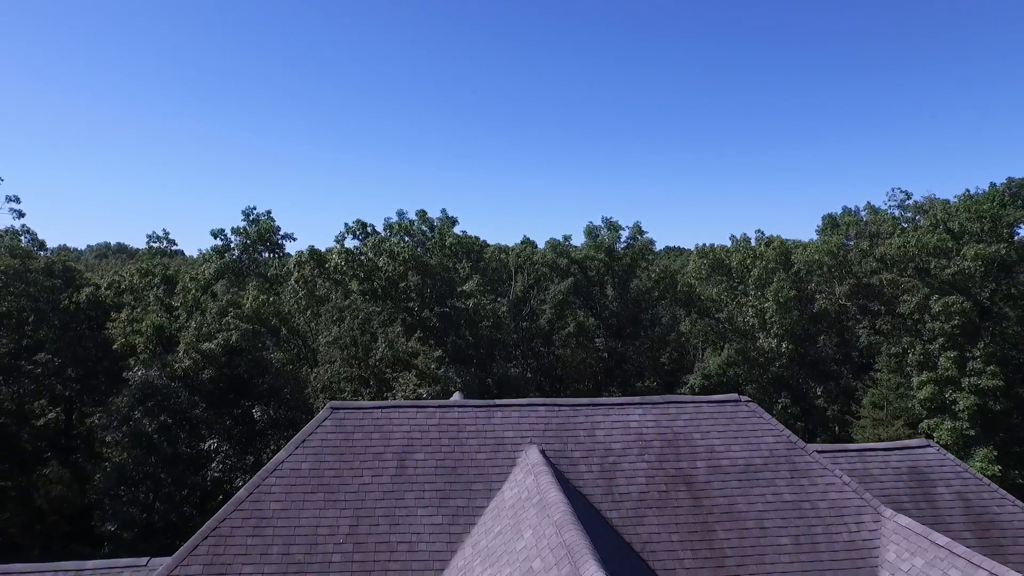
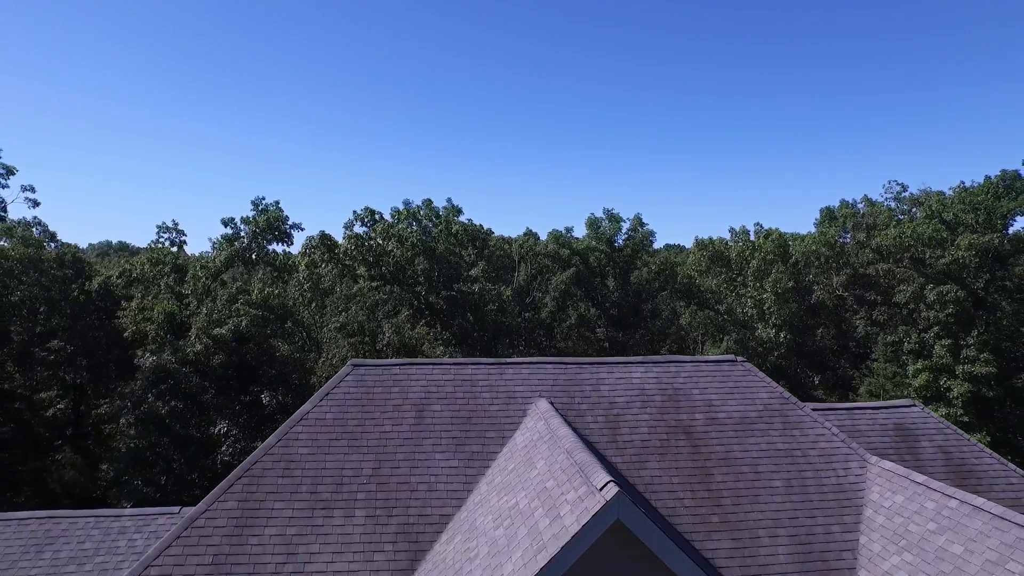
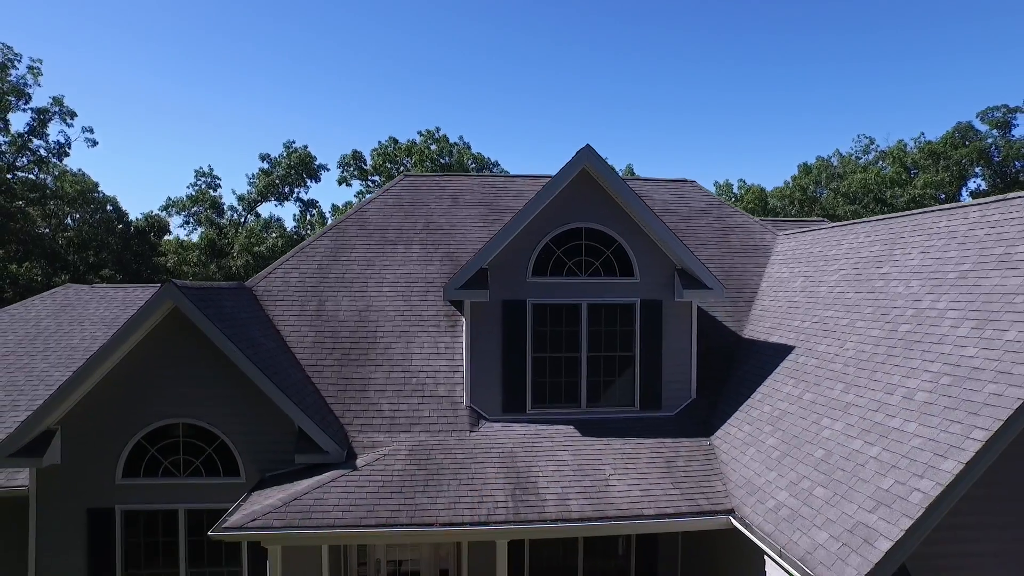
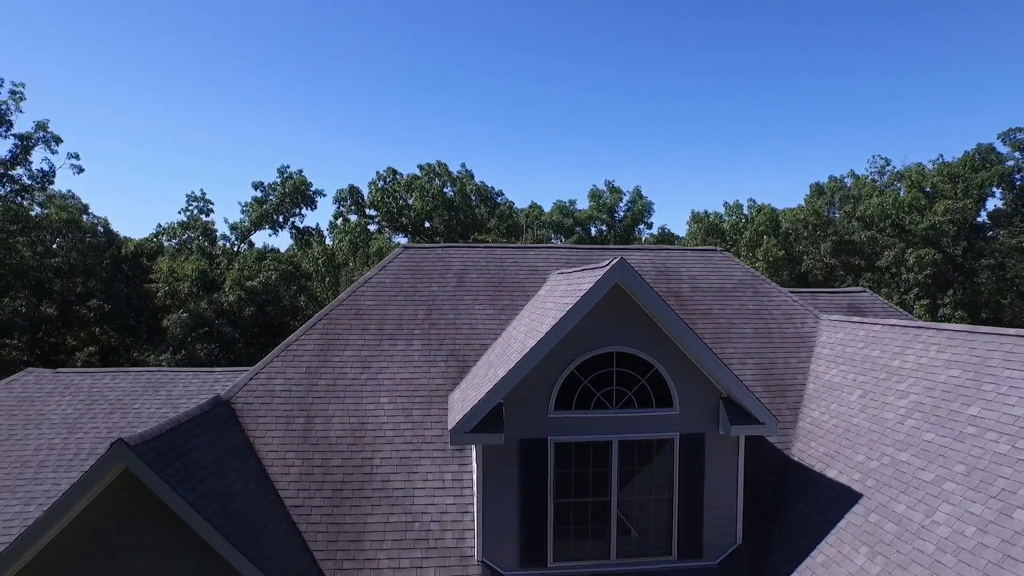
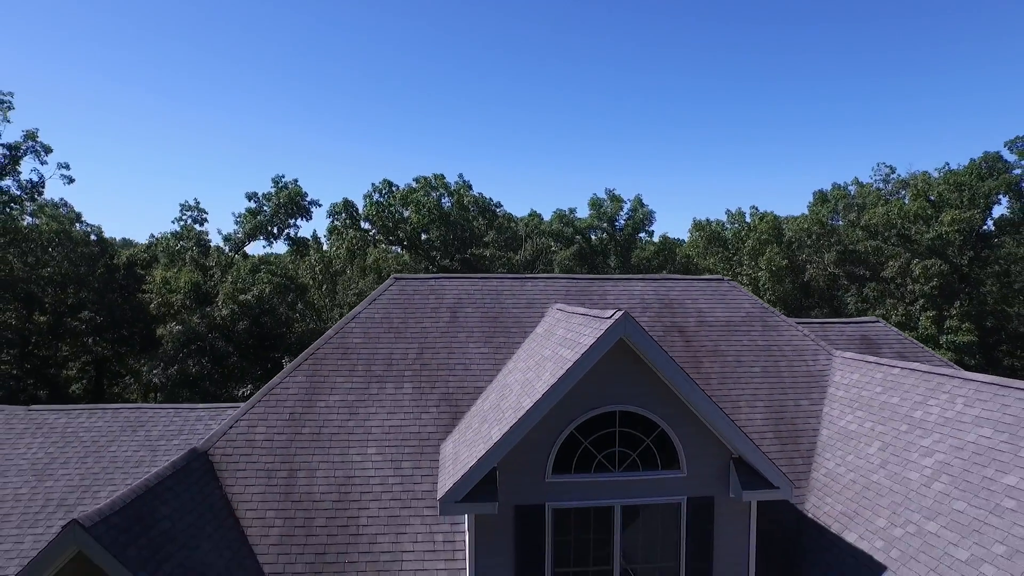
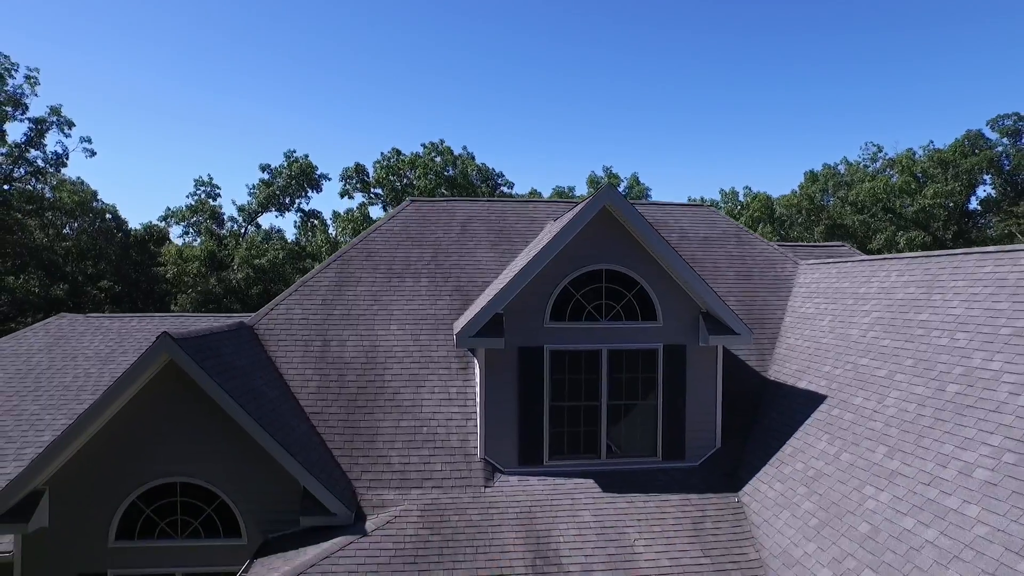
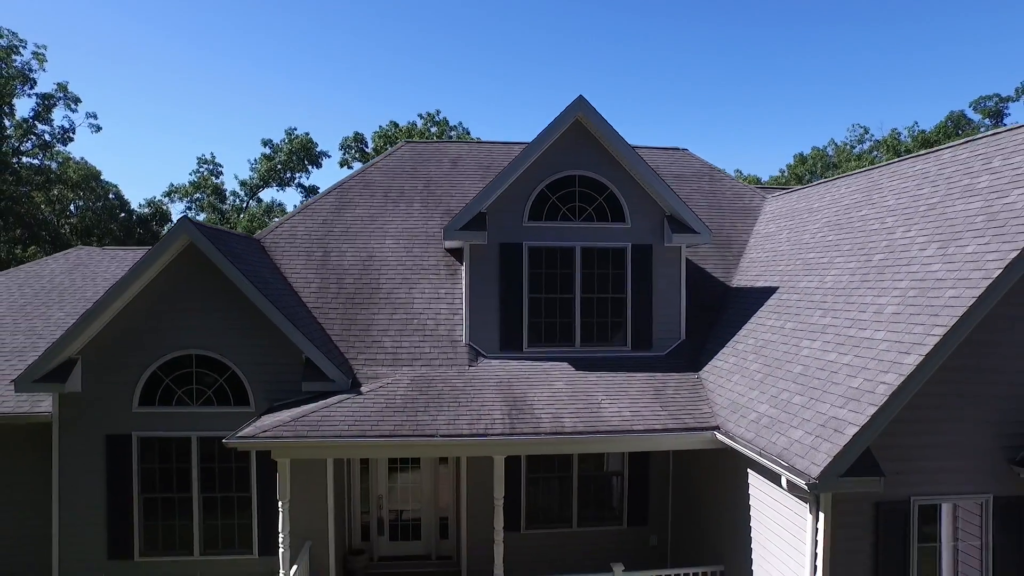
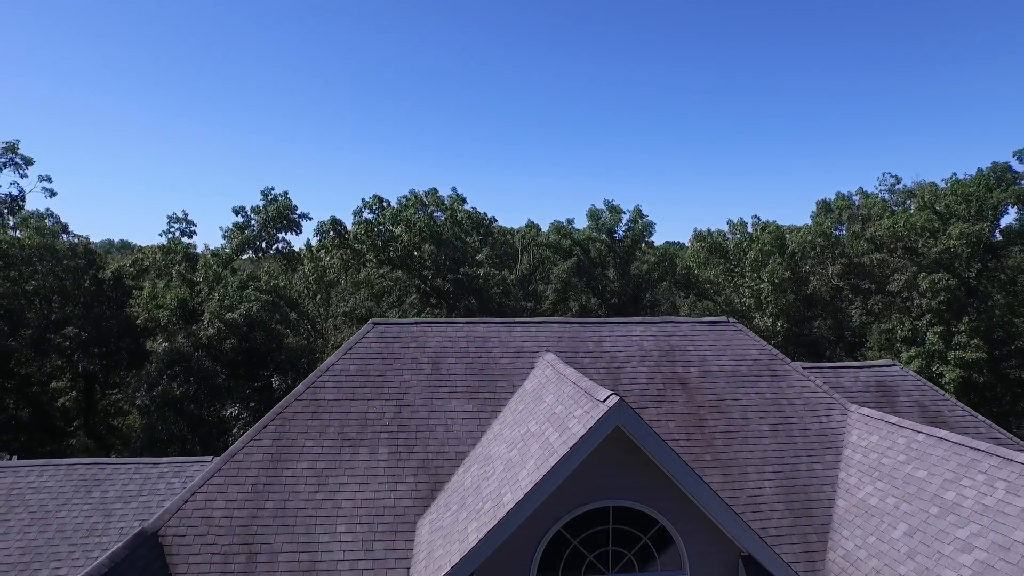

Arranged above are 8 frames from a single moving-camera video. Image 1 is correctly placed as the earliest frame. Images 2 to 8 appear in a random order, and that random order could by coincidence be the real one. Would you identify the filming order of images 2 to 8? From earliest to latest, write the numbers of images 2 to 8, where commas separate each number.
2, 8, 5, 4, 6, 3, 7
